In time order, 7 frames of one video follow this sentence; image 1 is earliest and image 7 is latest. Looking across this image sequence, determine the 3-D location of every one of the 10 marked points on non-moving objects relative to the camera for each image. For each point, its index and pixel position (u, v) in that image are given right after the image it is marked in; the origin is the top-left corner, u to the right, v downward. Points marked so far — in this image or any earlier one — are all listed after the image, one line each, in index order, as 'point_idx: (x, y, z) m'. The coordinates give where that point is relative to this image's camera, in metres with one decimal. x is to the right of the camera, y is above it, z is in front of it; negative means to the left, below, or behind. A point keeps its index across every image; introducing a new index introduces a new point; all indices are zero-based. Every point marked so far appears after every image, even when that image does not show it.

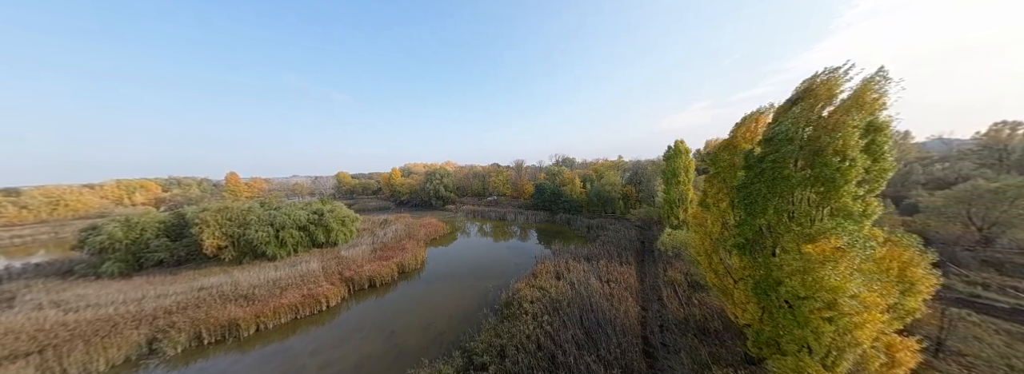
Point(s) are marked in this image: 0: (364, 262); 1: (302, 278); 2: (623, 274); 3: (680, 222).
0: (-11.7, -5.9, +17.3) m
1: (-14.4, -6.3, +15.1) m
2: (+6.5, -5.1, +12.8) m
3: (+11.1, -2.3, +14.4) m
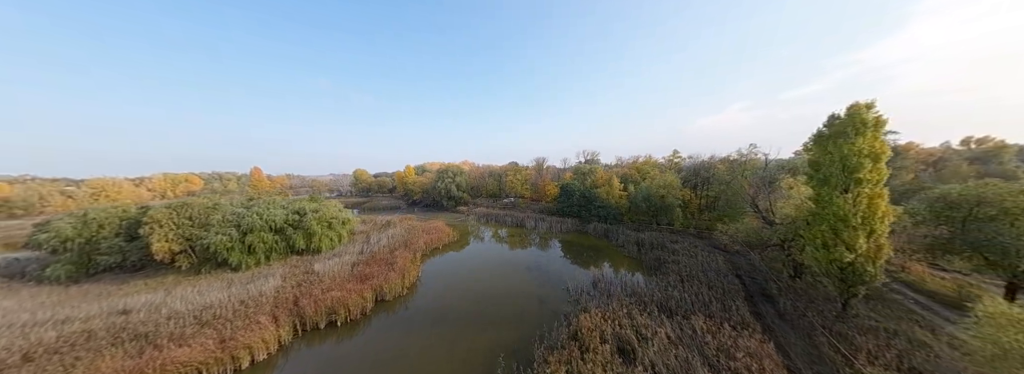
0: (-10.4, -5.6, +12.6) m
1: (-13.3, -5.8, +10.7) m
2: (+7.4, -5.1, +6.6) m
3: (+12.2, -2.4, +7.8) m
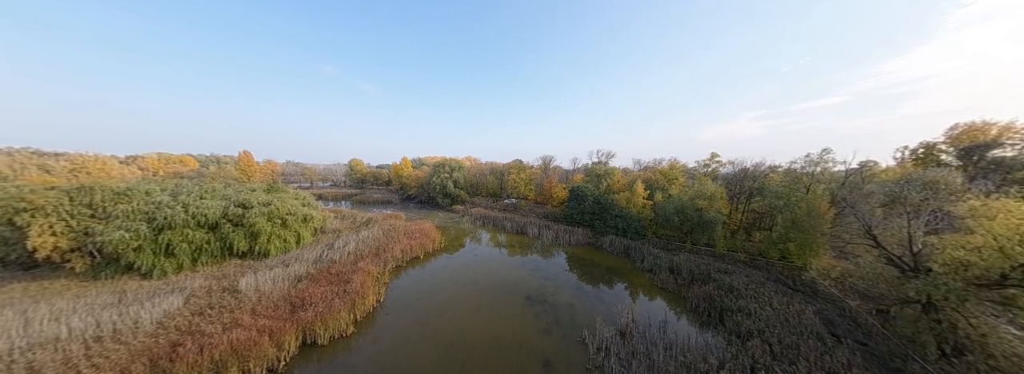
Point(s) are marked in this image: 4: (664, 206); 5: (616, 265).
0: (-10.7, -5.1, +8.9) m
1: (-13.6, -5.2, +7.0) m
2: (+6.9, -5.6, +2.5) m
3: (+12.0, -3.2, +3.7) m
4: (+12.4, -1.6, +17.8) m
5: (+7.5, -5.7, +16.1) m
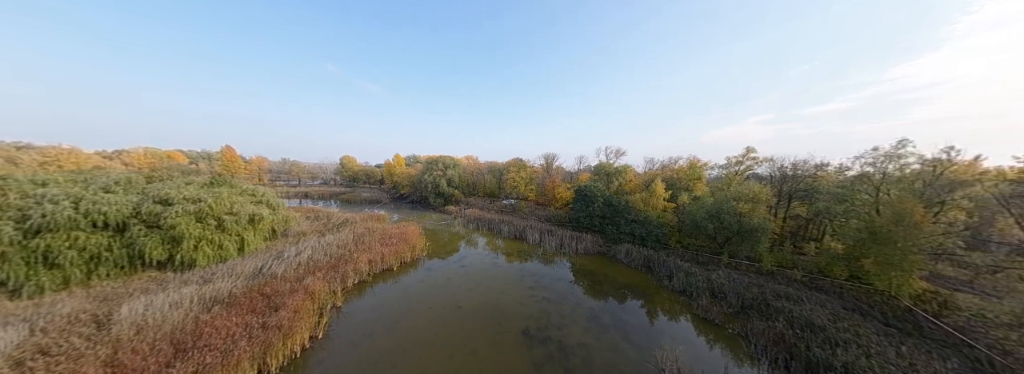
0: (-11.0, -4.7, +5.8) m
1: (-14.0, -4.7, +3.9) m
2: (+6.6, -5.4, -0.6) m
3: (+11.6, -3.0, +0.6) m
4: (+12.1, -1.6, +14.7) m
5: (+7.2, -5.6, +12.9) m
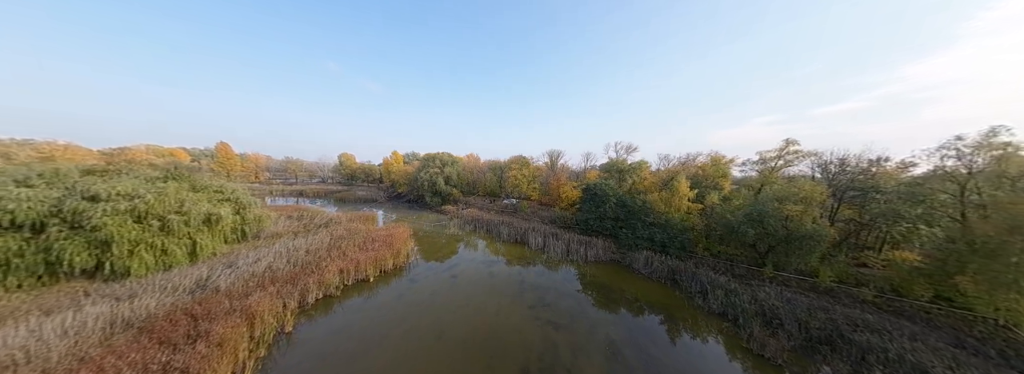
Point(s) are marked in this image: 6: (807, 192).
0: (-11.2, -4.4, +3.9) m
1: (-14.2, -4.5, +2.1) m
2: (+6.3, -5.2, -2.8) m
3: (+11.4, -2.9, -1.7) m
4: (+12.1, -1.4, +12.5) m
5: (+7.1, -5.4, +10.7) m
6: (+14.5, -0.2, +10.8) m
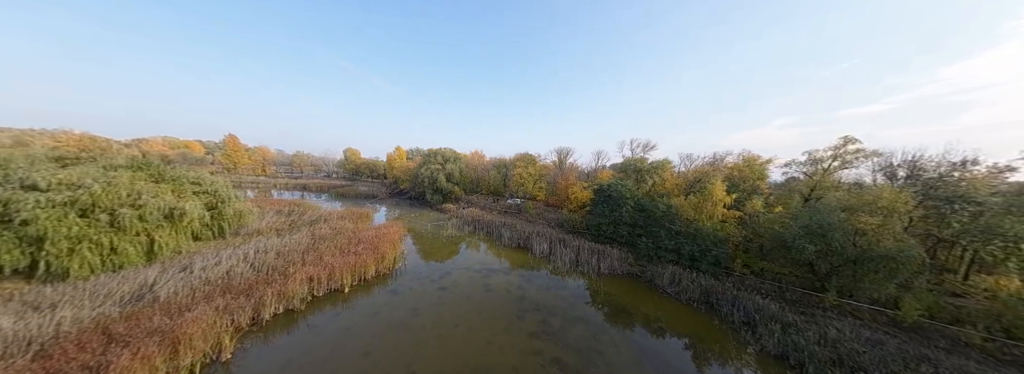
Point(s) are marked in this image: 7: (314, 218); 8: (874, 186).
0: (-11.5, -4.1, +2.5) m
1: (-14.5, -4.1, +0.8) m
2: (+5.8, -5.4, -4.7) m
3: (+11.0, -3.2, -3.8) m
4: (+12.2, -1.6, +10.3) m
5: (+7.0, -5.5, +8.8) m
6: (+14.5, -0.5, +8.6) m
7: (-15.8, -2.6, +17.6) m
8: (+15.6, 0.0, +9.5) m
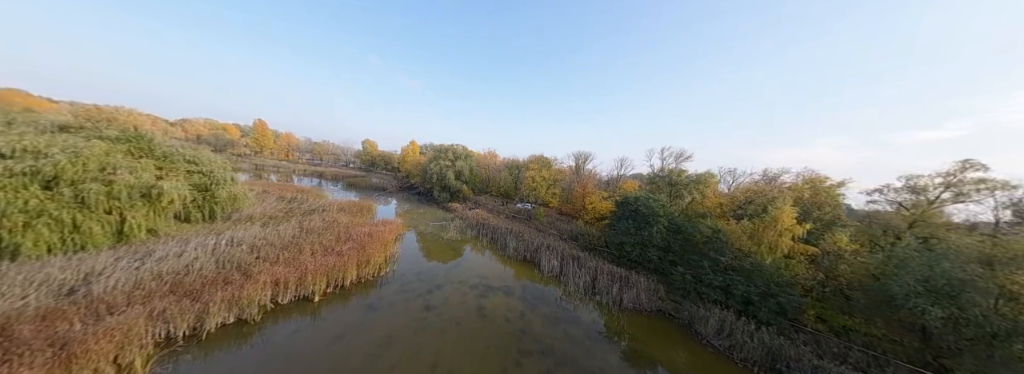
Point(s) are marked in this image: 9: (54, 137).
0: (-11.8, -3.4, +1.4) m
1: (-14.9, -3.1, -0.1) m
2: (+4.8, -5.8, -6.9) m
3: (+10.2, -4.0, -6.3) m
4: (+12.4, -2.8, +7.8) m
5: (+6.9, -6.3, +6.5) m
6: (+14.7, -1.8, +5.9) m
7: (-15.1, -1.7, +16.7) m
8: (+15.9, -1.4, +6.8) m
9: (-18.4, +2.0, +9.1) m
